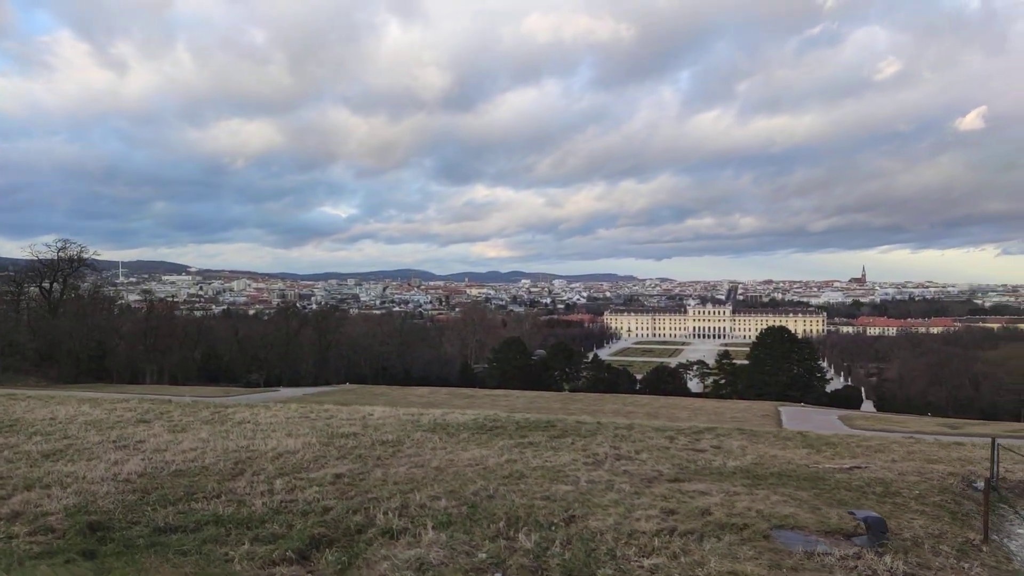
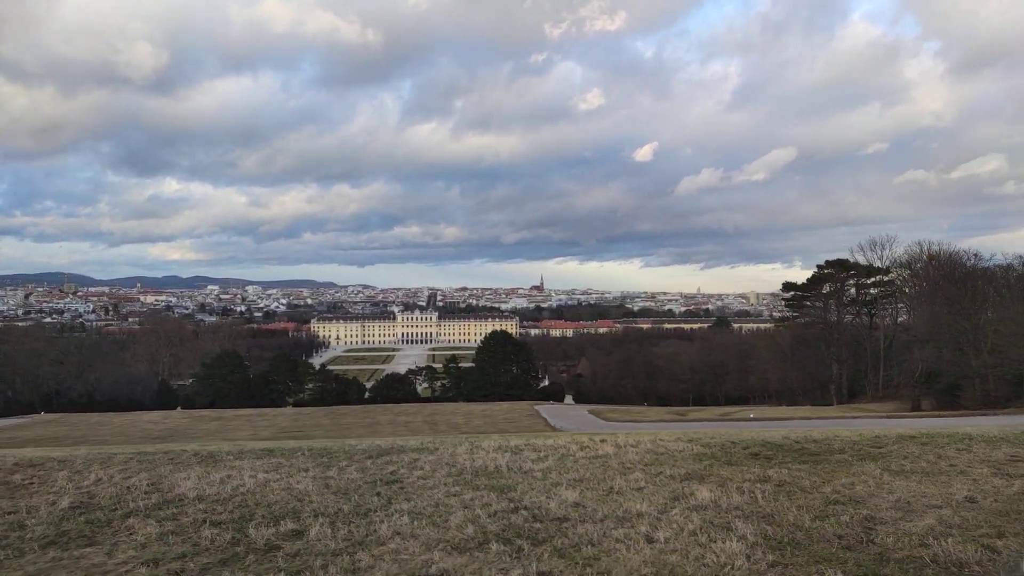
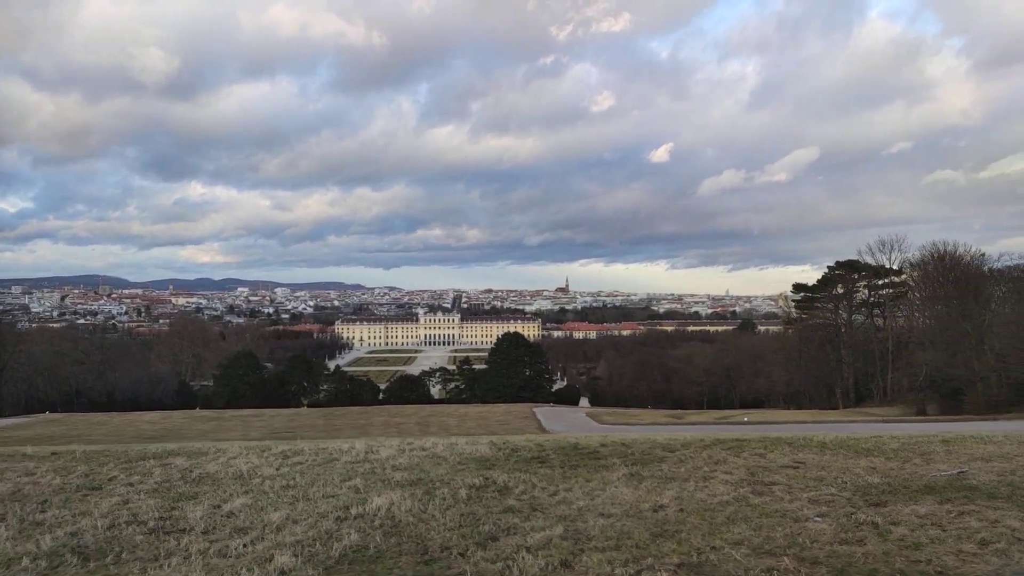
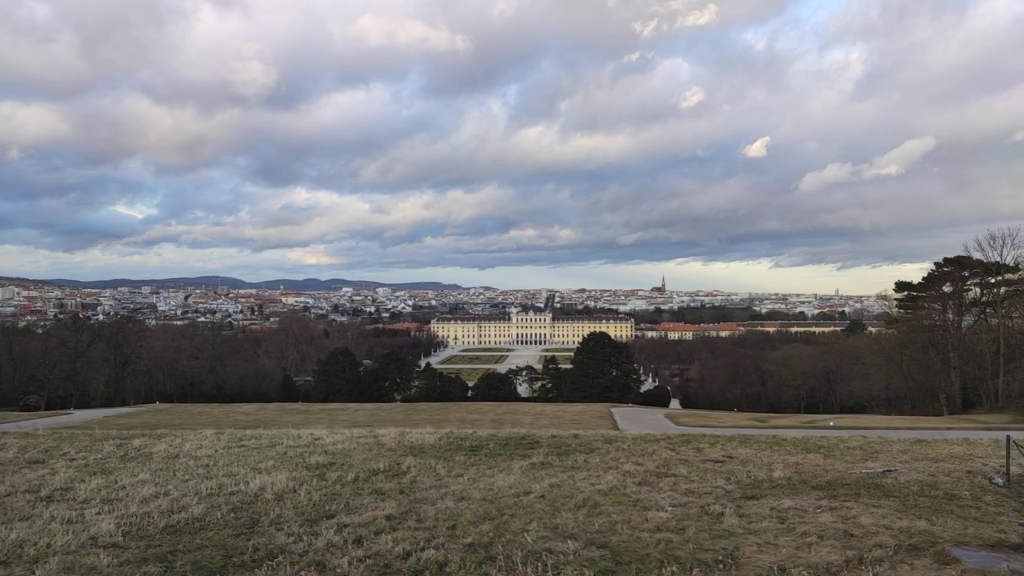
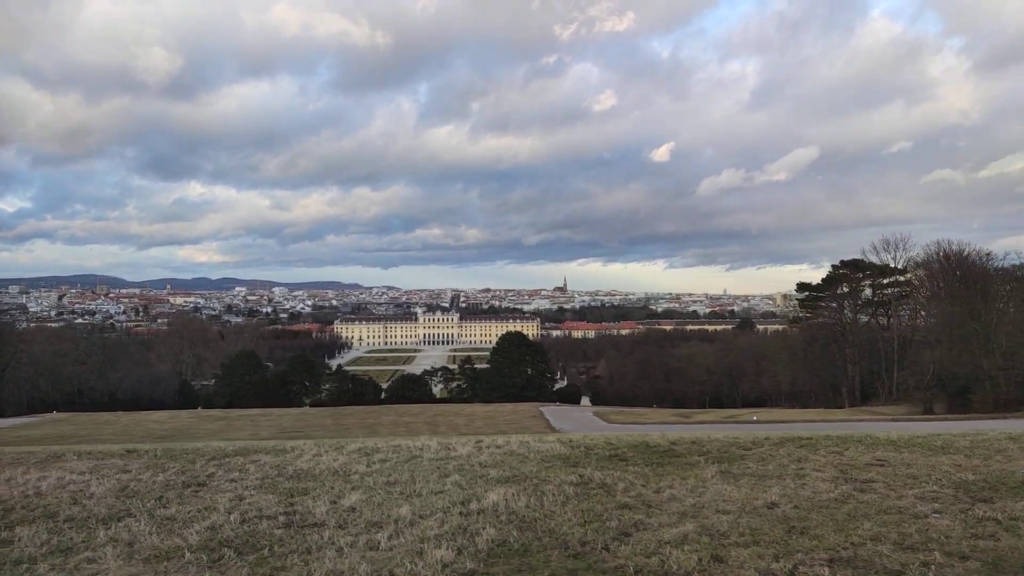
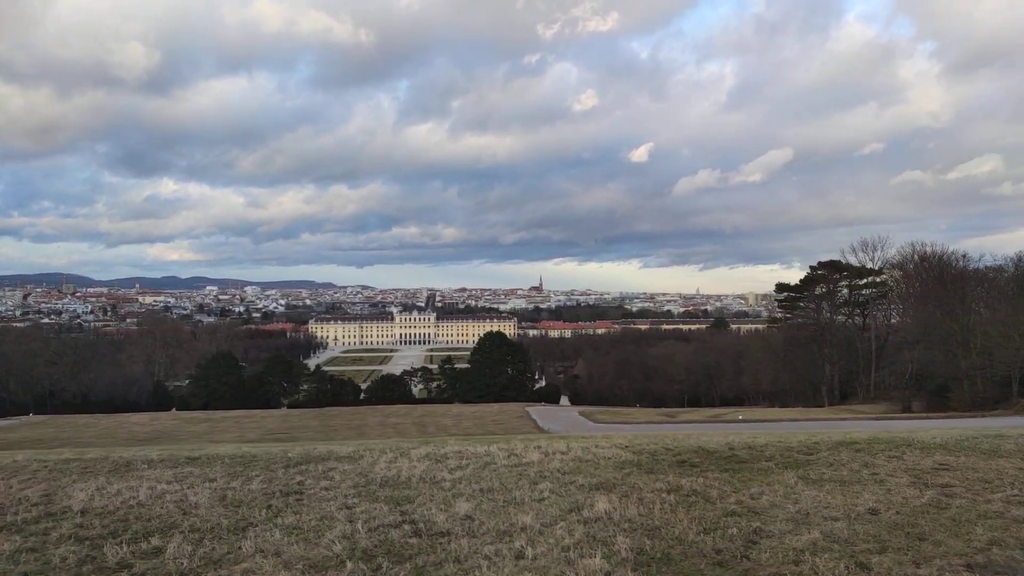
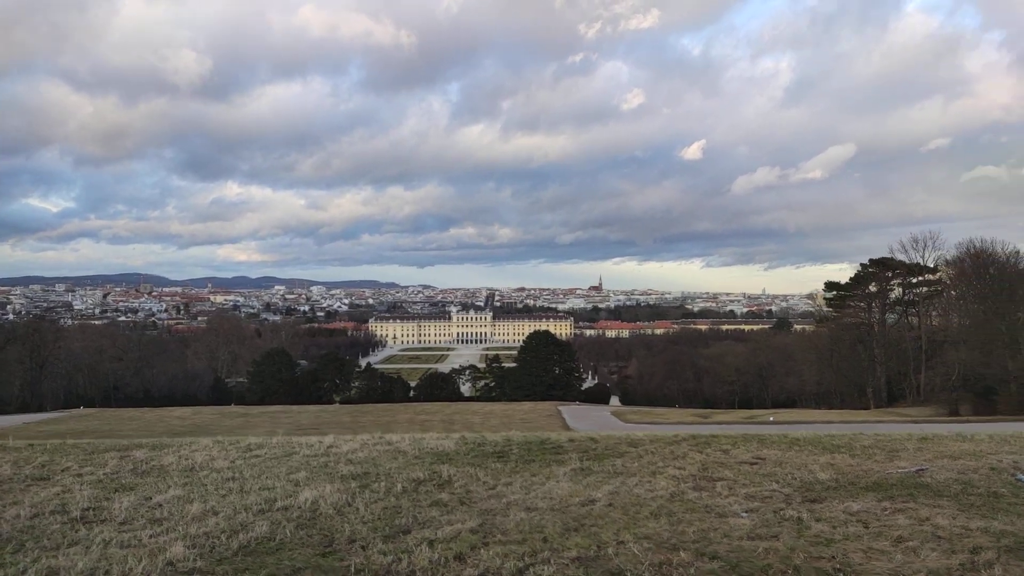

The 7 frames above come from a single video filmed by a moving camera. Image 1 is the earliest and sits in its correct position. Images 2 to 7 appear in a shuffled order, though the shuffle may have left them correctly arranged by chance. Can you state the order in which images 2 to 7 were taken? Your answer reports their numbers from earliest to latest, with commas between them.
4, 7, 3, 5, 6, 2
